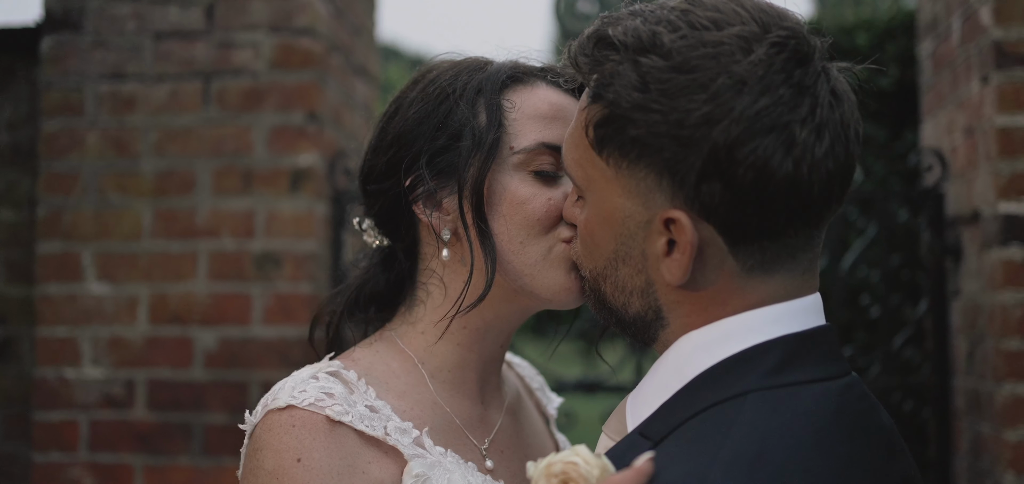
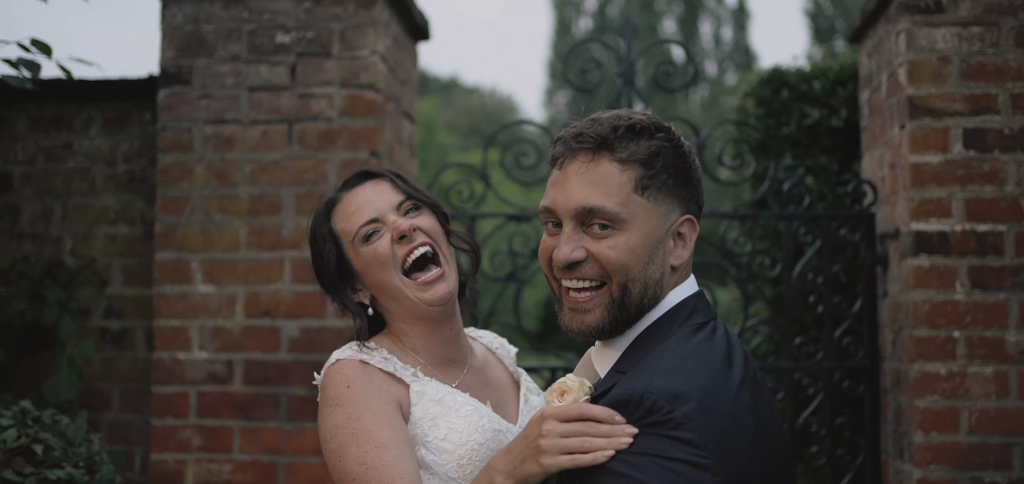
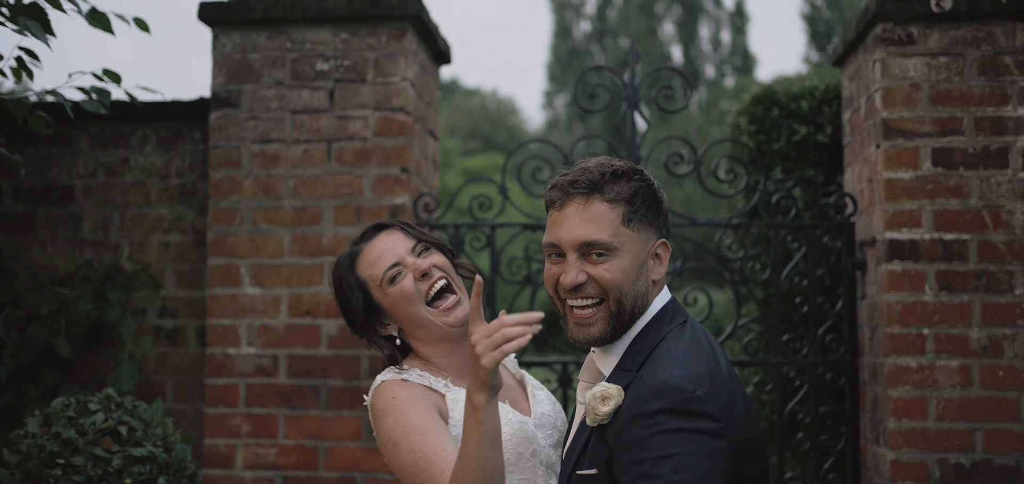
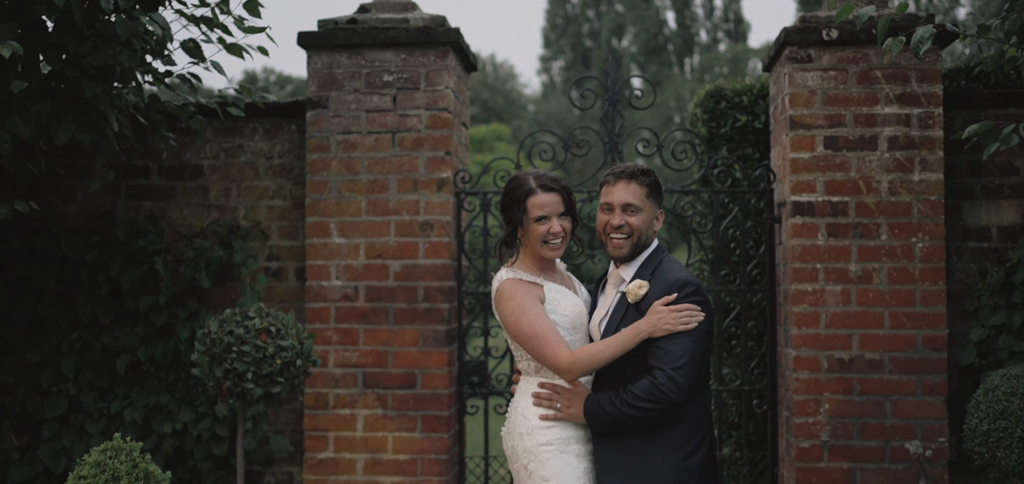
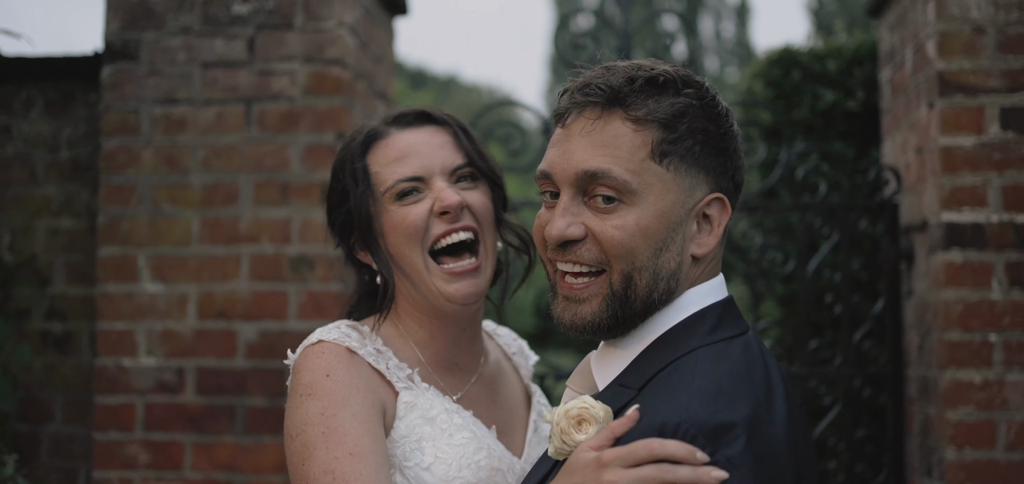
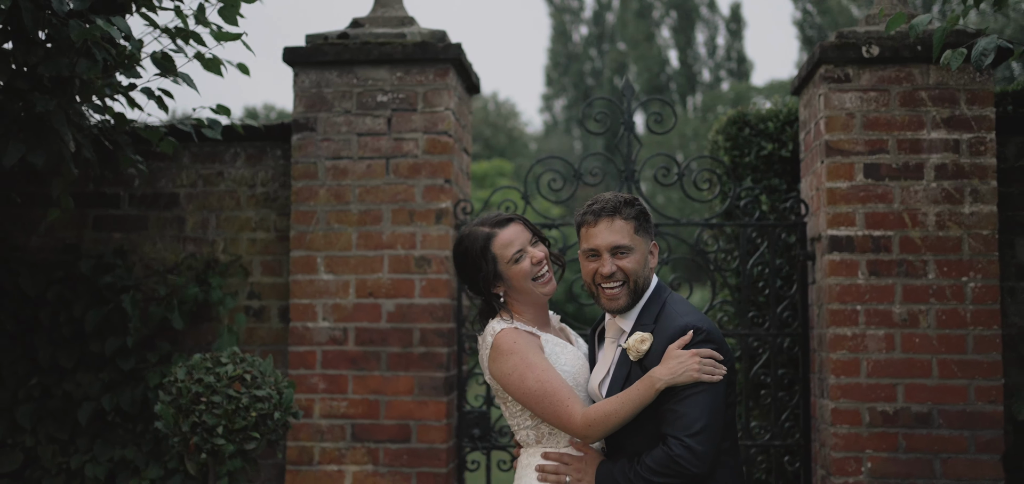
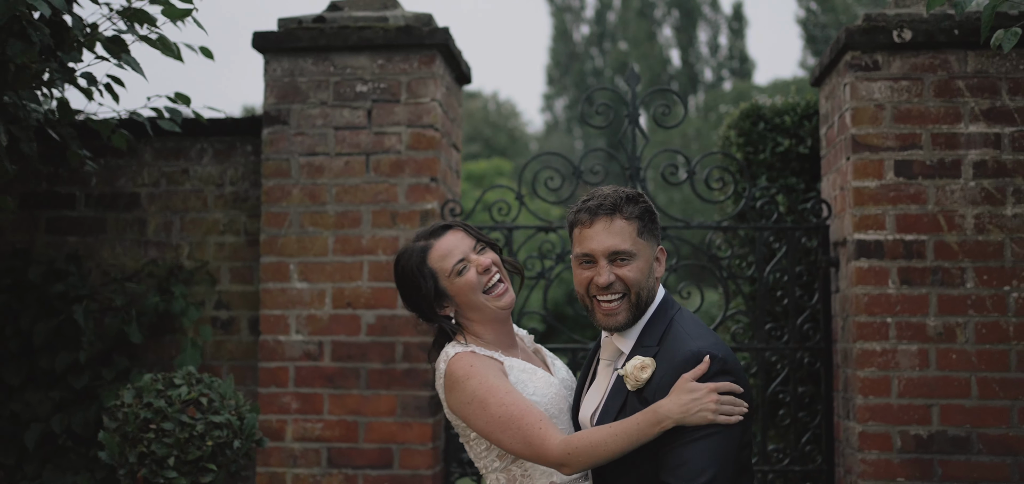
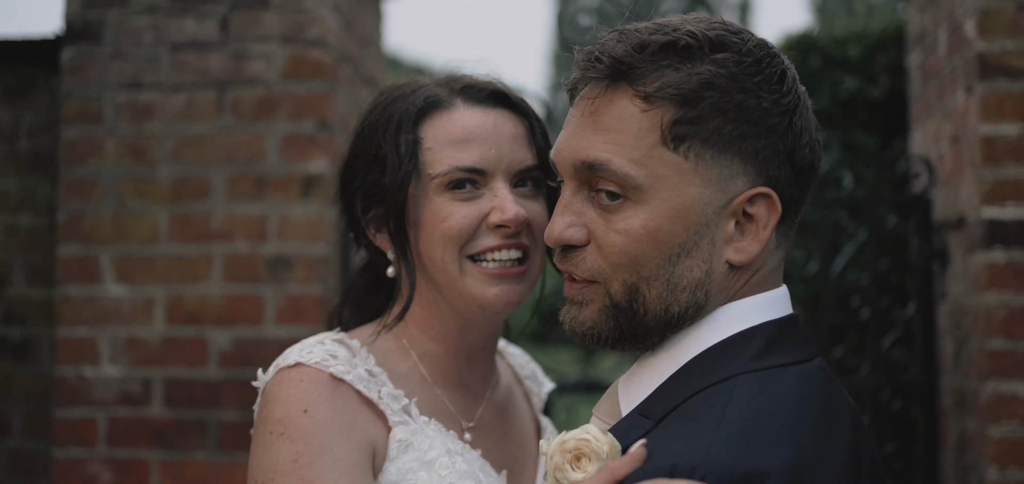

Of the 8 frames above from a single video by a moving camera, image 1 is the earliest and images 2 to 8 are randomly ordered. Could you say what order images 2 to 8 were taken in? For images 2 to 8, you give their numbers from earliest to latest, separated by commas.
8, 5, 2, 3, 7, 6, 4
